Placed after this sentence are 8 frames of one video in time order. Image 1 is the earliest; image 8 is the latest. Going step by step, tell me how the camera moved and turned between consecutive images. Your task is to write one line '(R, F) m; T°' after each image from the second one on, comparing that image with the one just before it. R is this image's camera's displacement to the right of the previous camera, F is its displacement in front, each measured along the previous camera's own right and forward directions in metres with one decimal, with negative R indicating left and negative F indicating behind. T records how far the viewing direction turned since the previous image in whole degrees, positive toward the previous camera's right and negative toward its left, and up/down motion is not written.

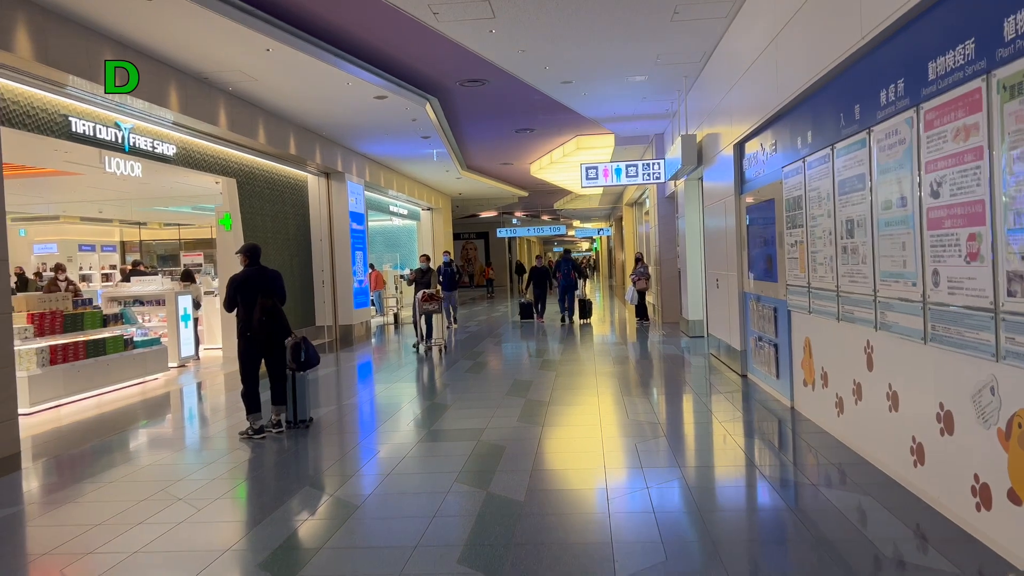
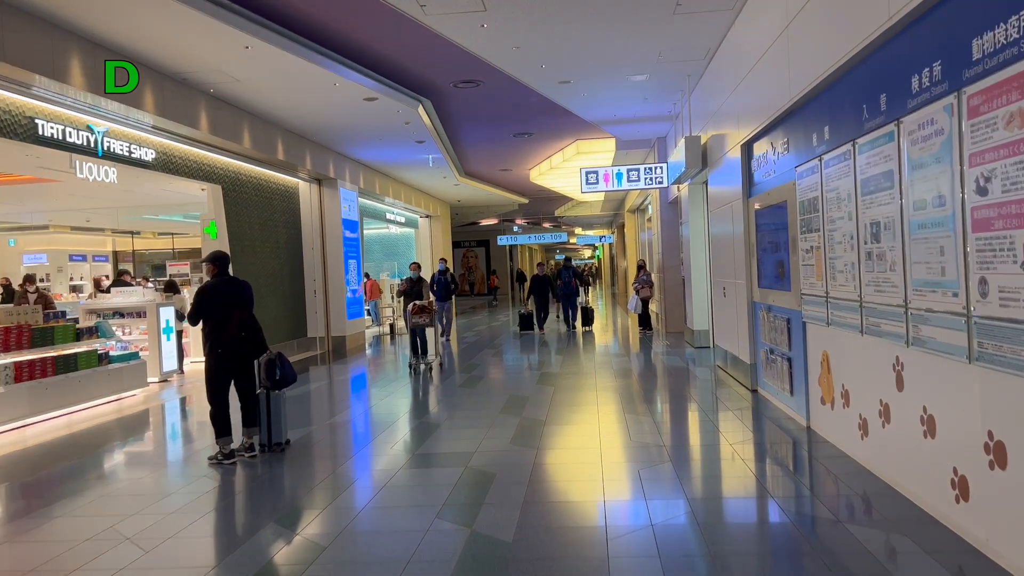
(+0.1, +0.4) m; 0°
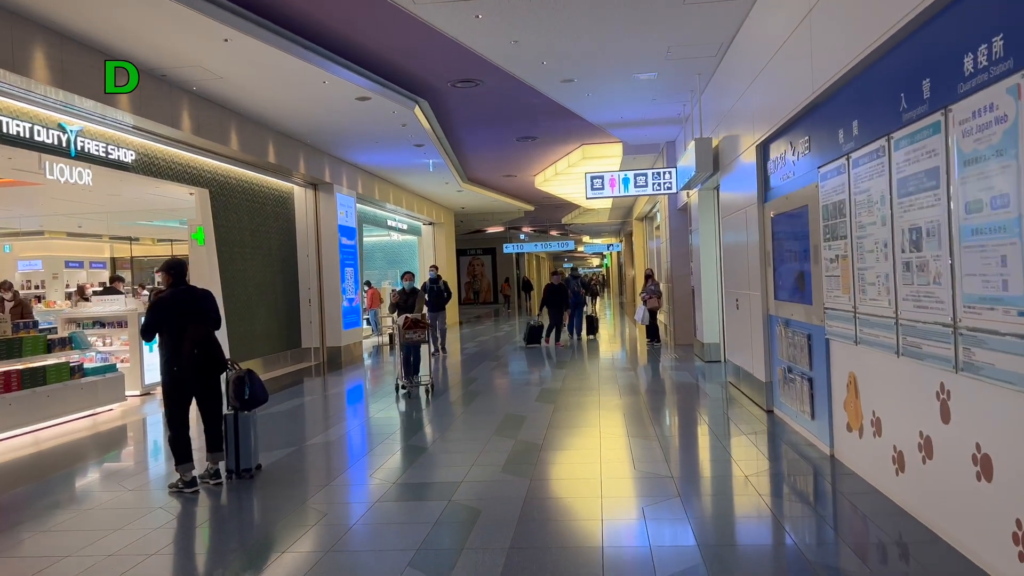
(+0.1, +0.5) m; -1°
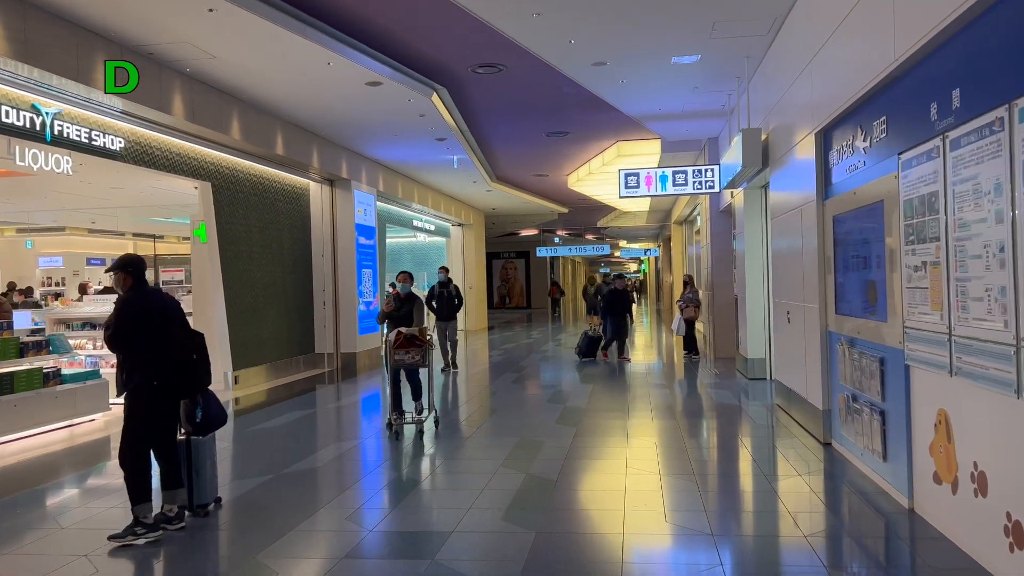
(+0.1, +0.8) m; -3°
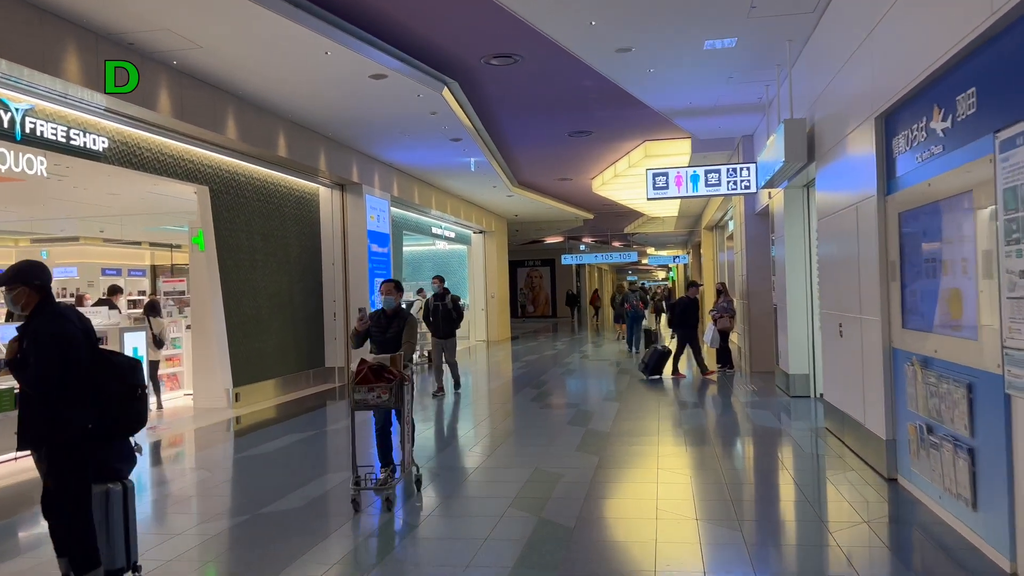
(+0.1, +0.7) m; -2°
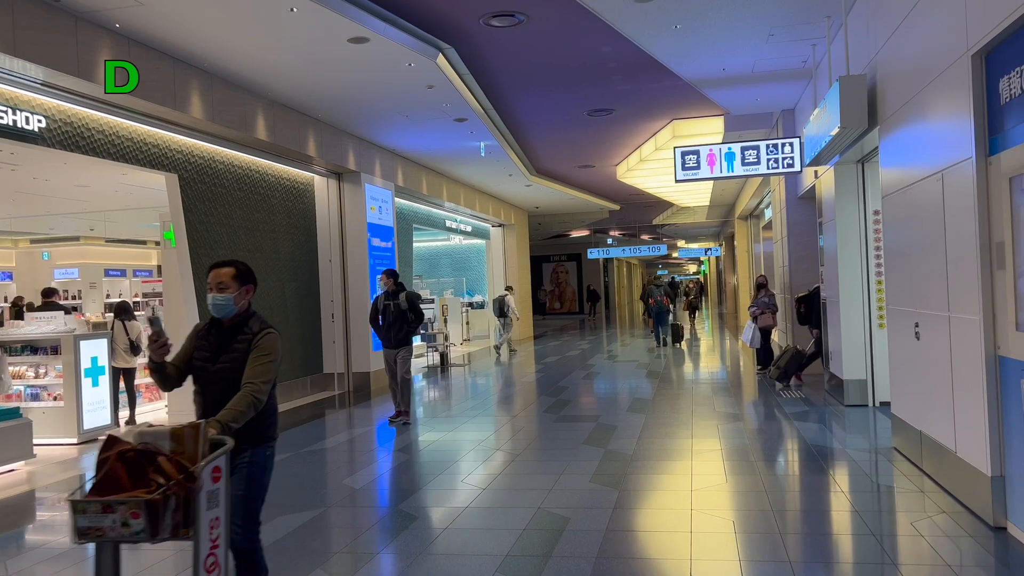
(+0.2, +1.0) m; -2°
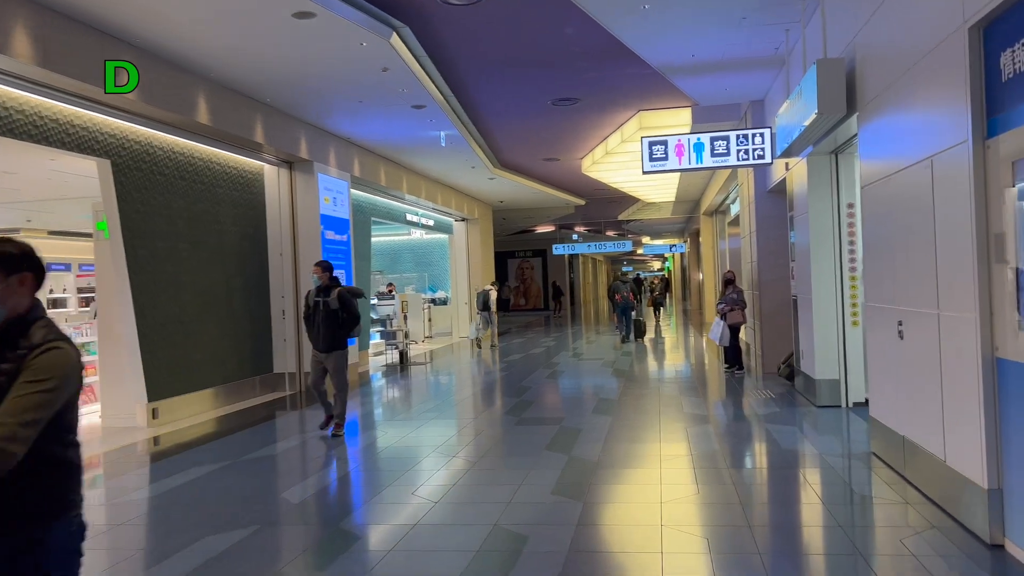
(+0.1, +0.4) m; +2°
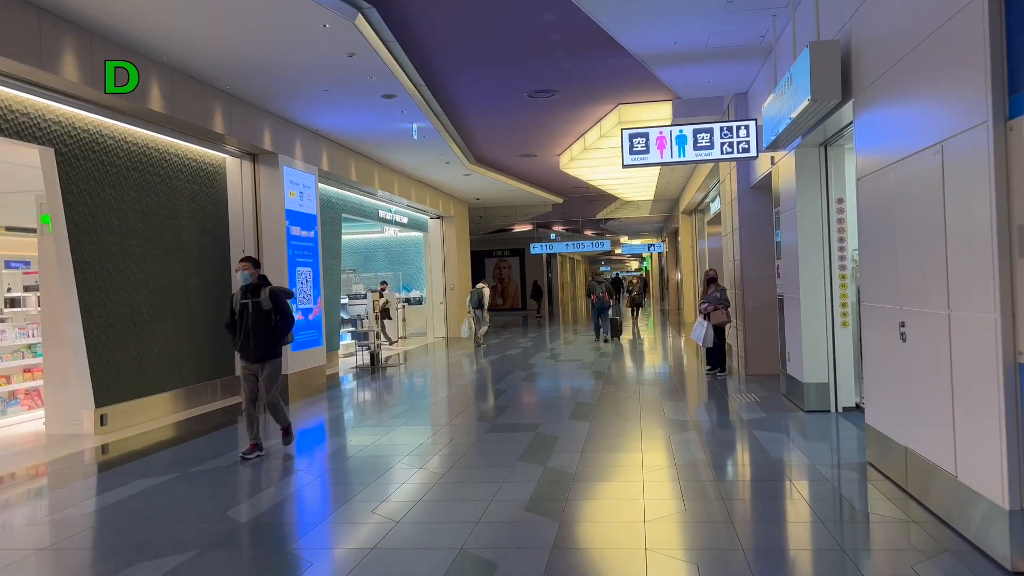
(0.0, +0.4) m; +2°
